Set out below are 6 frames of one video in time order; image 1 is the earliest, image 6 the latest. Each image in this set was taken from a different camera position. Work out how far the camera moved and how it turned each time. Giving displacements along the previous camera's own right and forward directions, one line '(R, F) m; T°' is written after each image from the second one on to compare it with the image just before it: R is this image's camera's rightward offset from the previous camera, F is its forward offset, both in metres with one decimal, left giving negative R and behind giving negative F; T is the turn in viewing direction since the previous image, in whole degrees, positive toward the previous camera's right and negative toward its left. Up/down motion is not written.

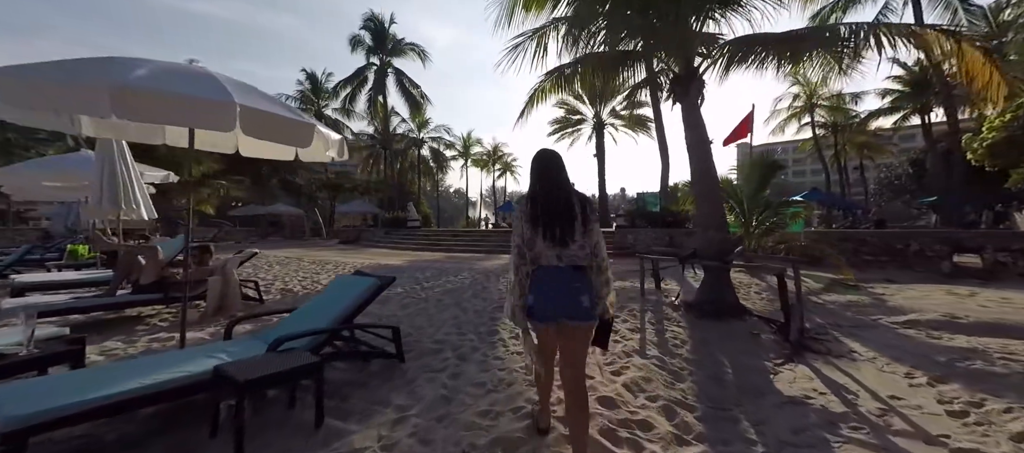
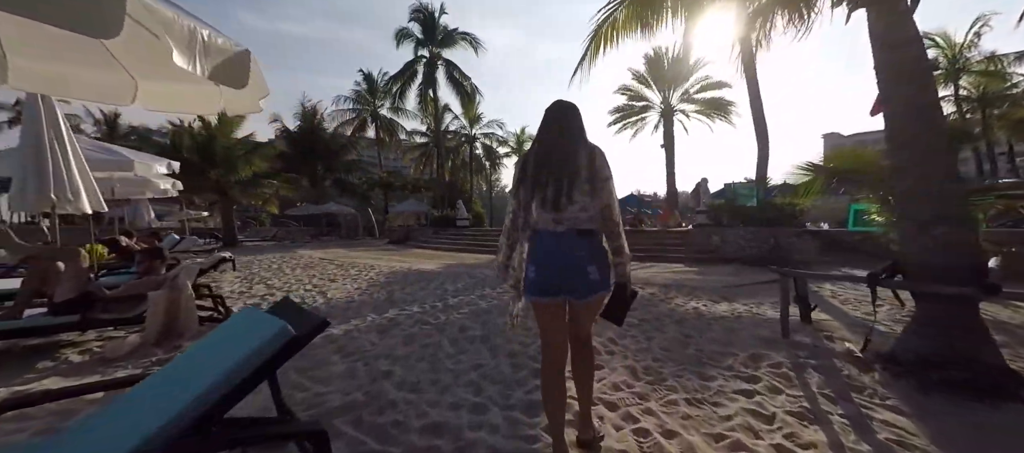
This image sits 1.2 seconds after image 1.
(0.0, +1.7) m; -8°
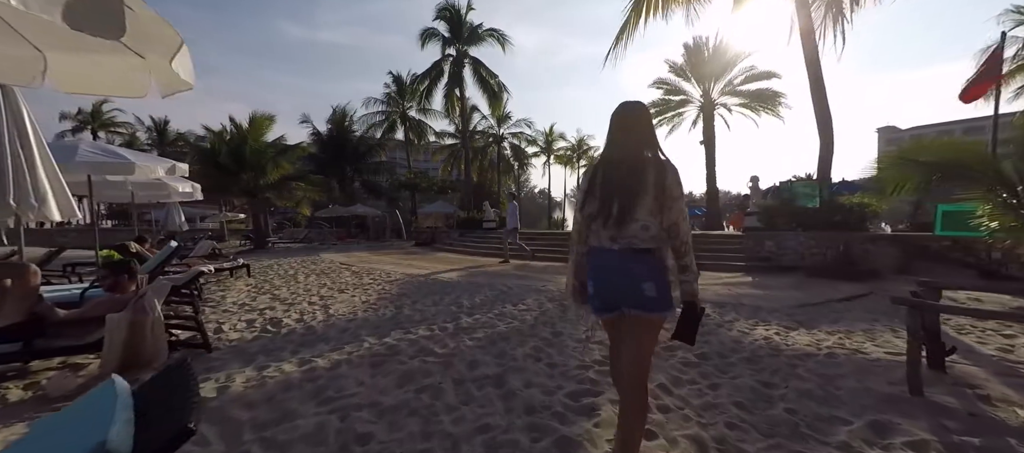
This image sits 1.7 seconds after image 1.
(+0.1, +0.7) m; -4°
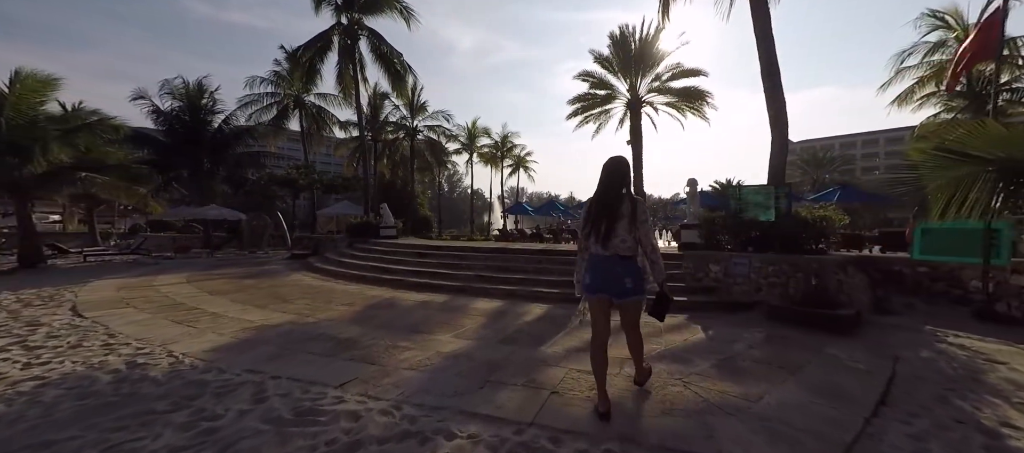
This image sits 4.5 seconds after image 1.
(+1.3, +3.1) m; +9°
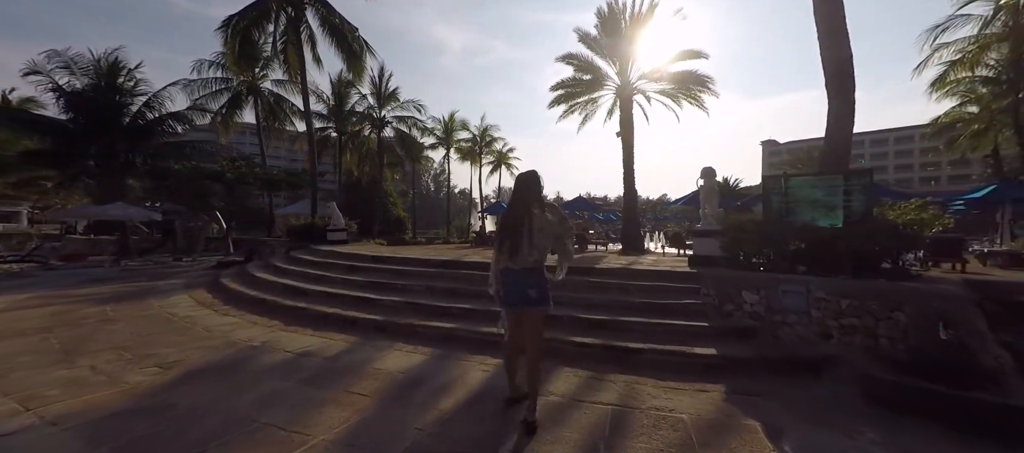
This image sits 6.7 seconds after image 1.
(+0.6, +2.7) m; +2°
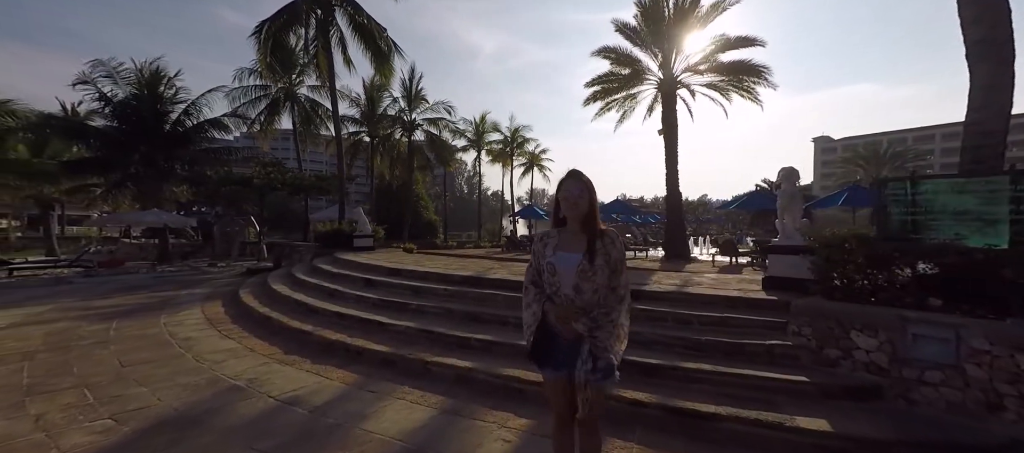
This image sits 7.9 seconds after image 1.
(0.0, +1.1) m; -5°
